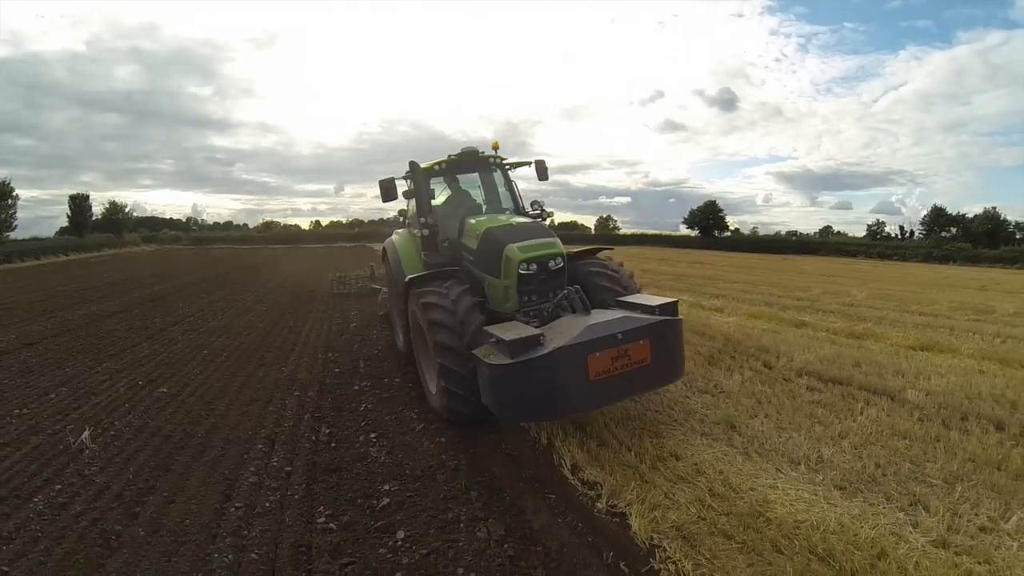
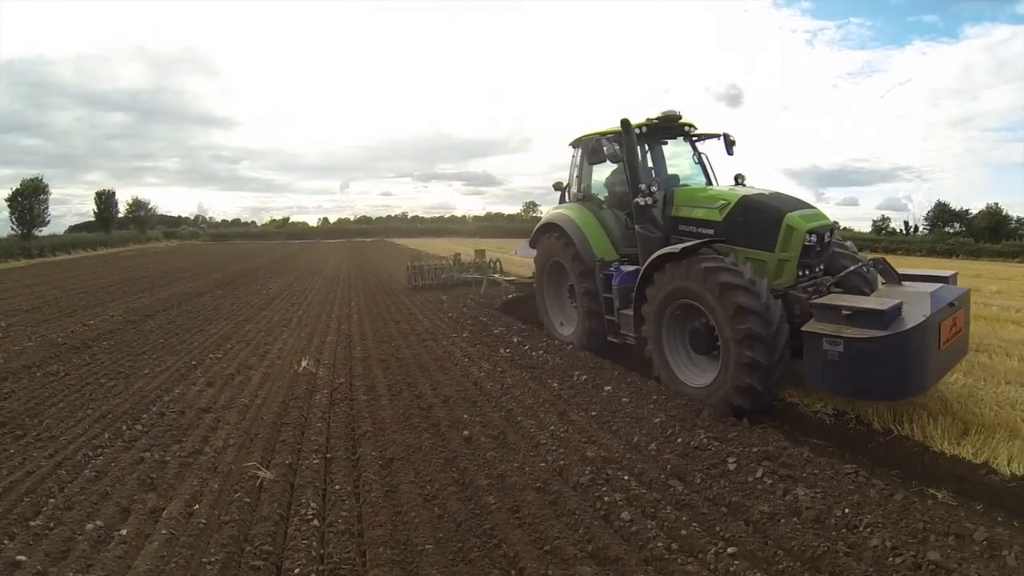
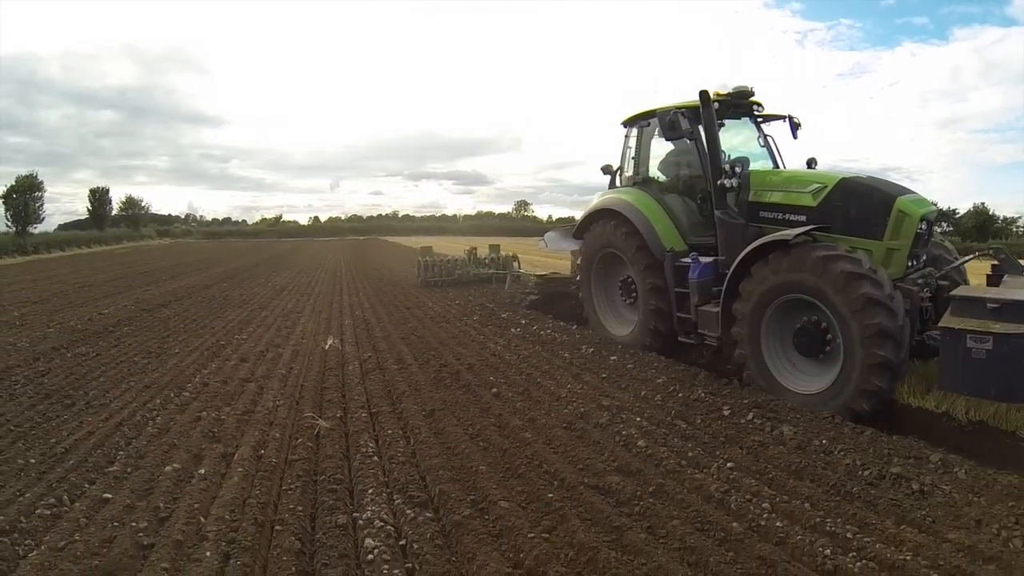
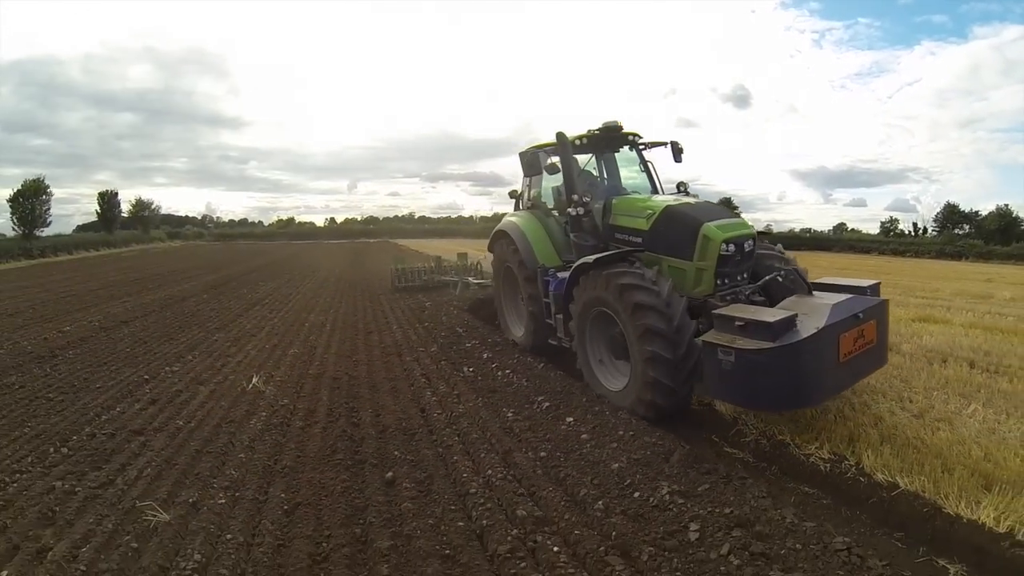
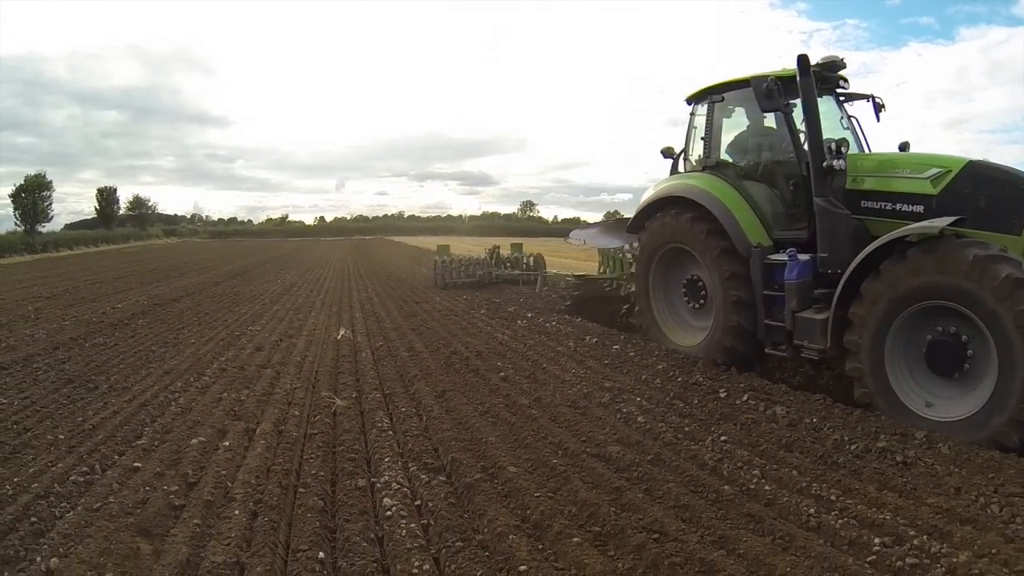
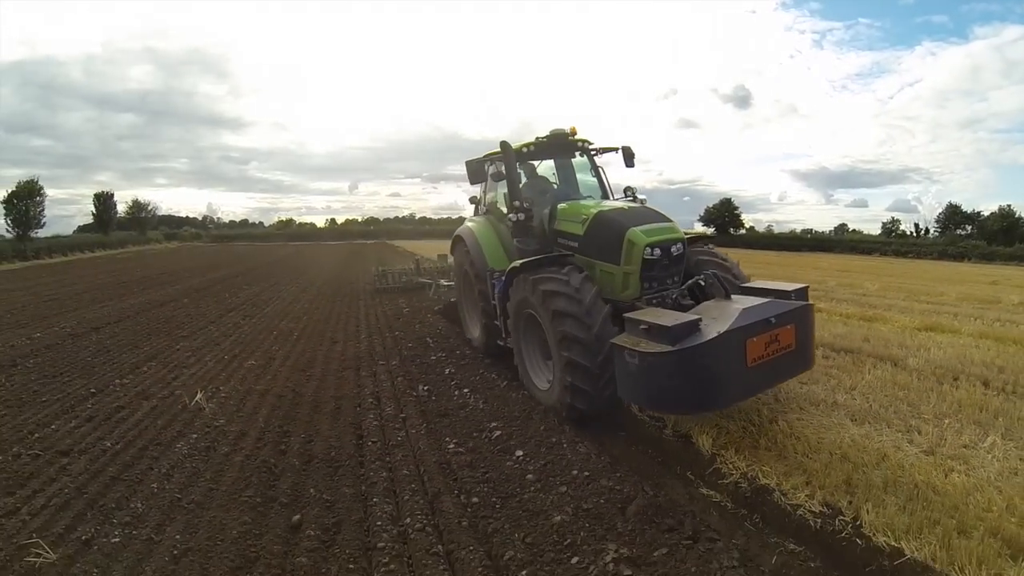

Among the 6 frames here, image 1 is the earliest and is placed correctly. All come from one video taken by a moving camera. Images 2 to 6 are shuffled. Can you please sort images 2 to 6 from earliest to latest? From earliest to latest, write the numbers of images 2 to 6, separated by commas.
6, 4, 2, 3, 5
